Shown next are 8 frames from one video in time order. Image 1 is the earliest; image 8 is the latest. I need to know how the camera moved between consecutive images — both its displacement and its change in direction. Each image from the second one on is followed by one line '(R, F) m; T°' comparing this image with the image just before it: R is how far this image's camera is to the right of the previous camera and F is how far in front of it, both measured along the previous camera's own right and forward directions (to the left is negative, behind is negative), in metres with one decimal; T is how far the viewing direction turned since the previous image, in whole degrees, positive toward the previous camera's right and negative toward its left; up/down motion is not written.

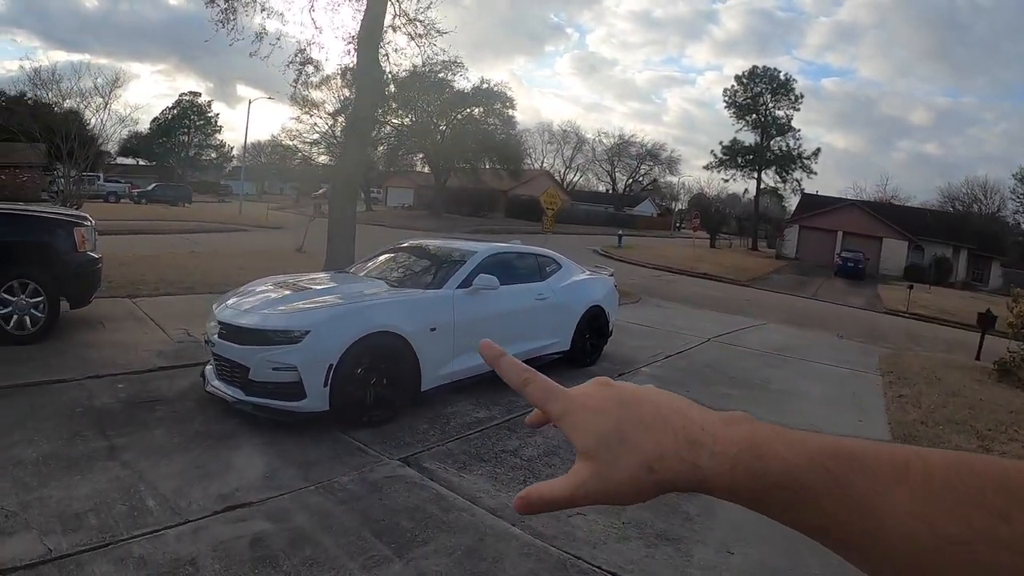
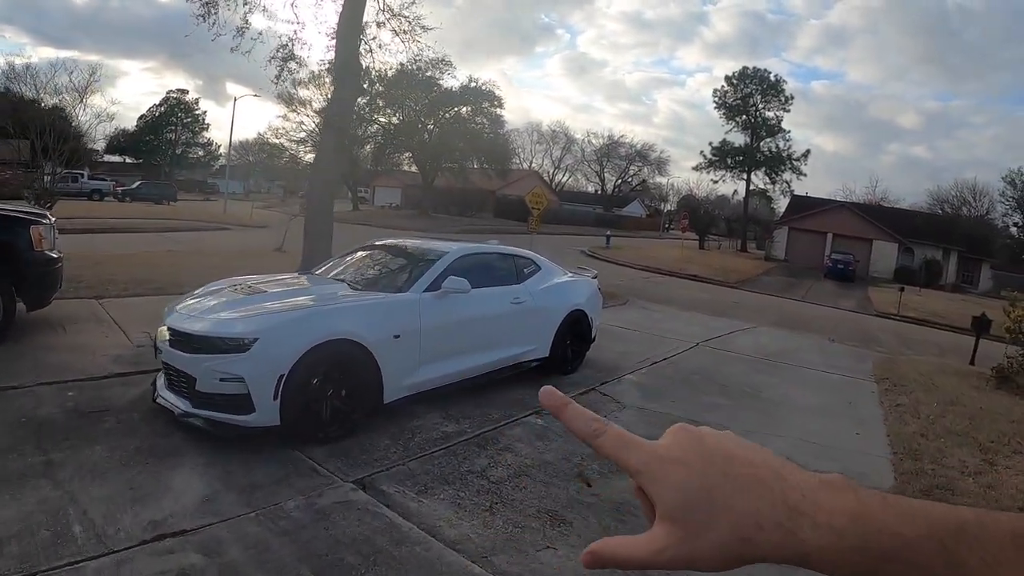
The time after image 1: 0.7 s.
(+0.1, +0.4) m; +1°
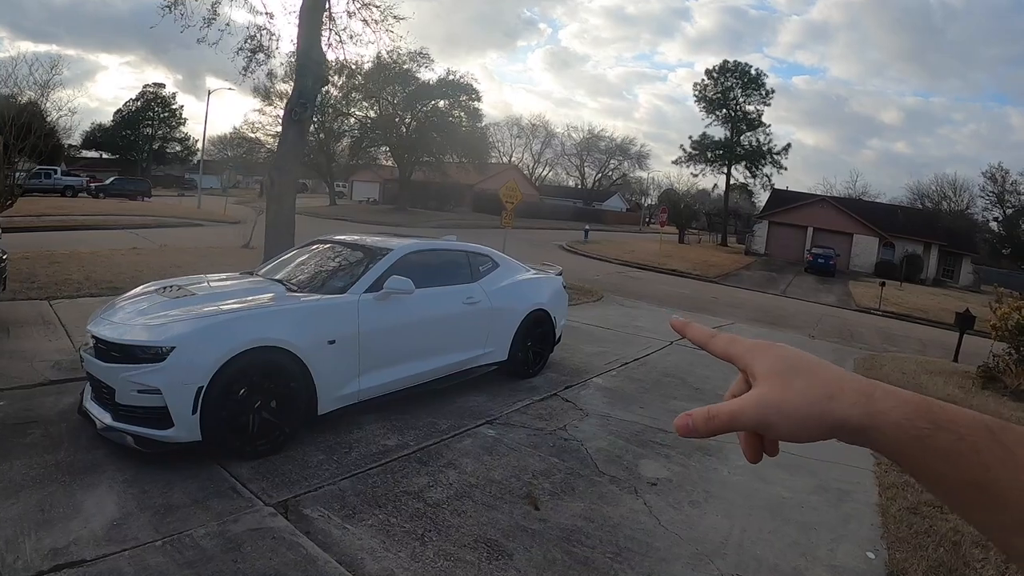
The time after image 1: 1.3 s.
(+0.2, +0.4) m; +1°
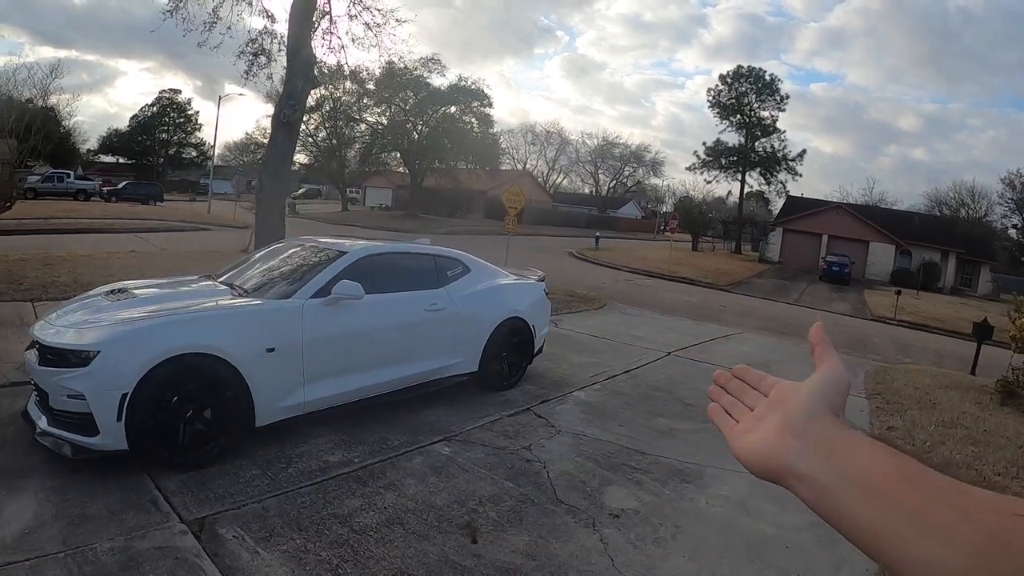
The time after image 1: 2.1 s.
(+0.4, +0.4) m; -1°
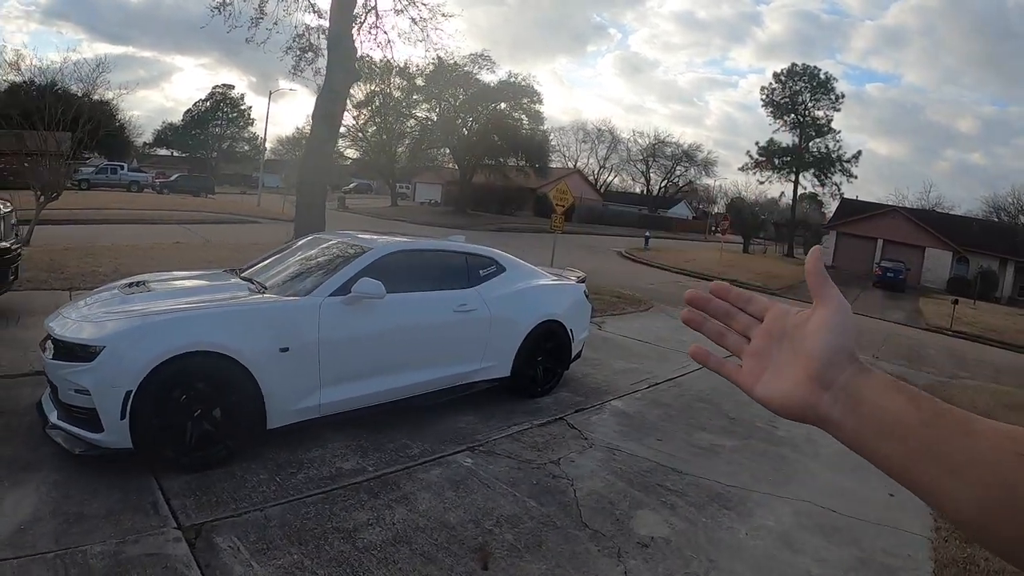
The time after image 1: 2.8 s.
(+0.1, +0.3) m; -4°
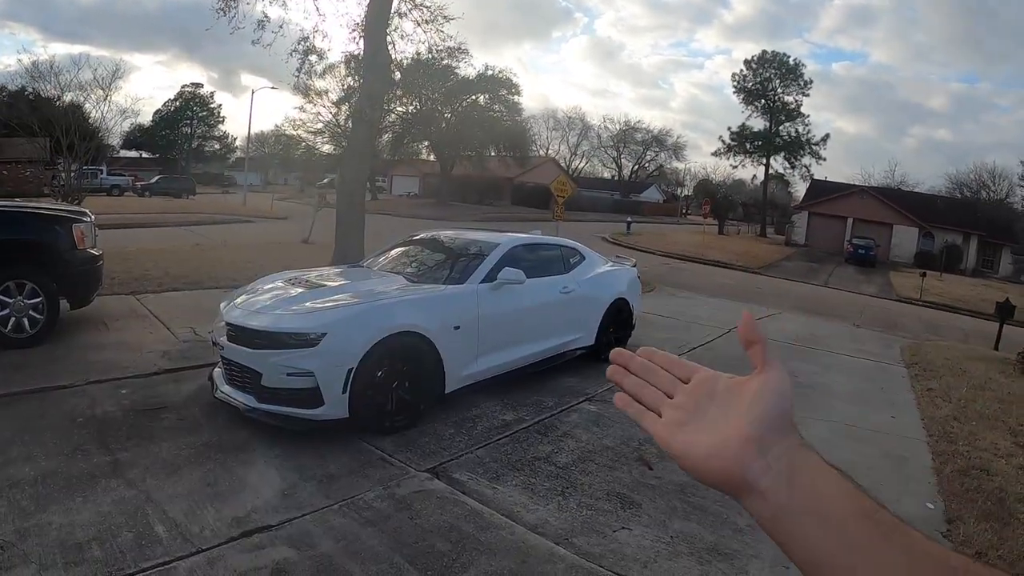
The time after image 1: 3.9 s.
(-1.1, -1.1) m; +3°
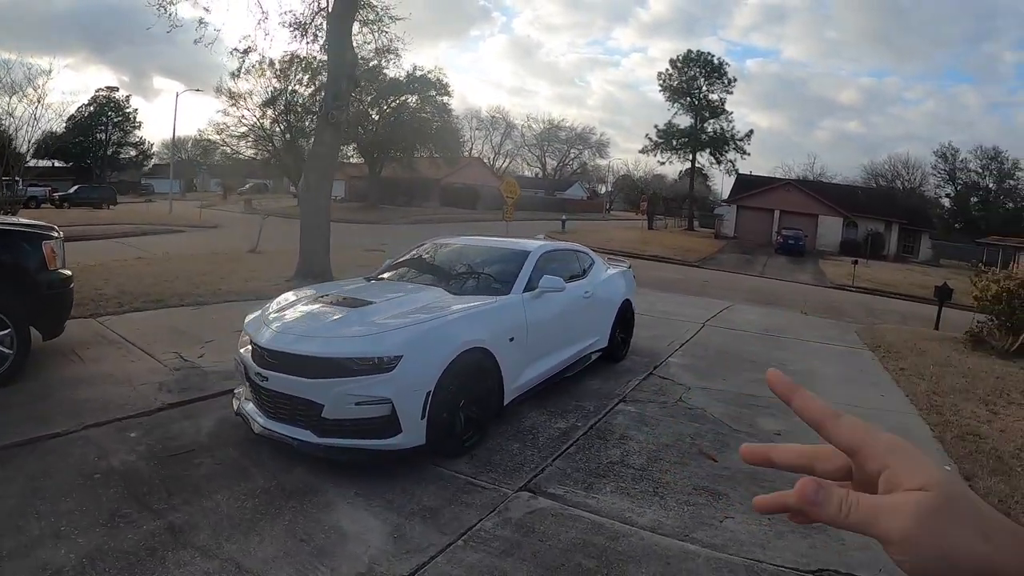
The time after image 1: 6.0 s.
(-0.8, 0.0) m; +6°
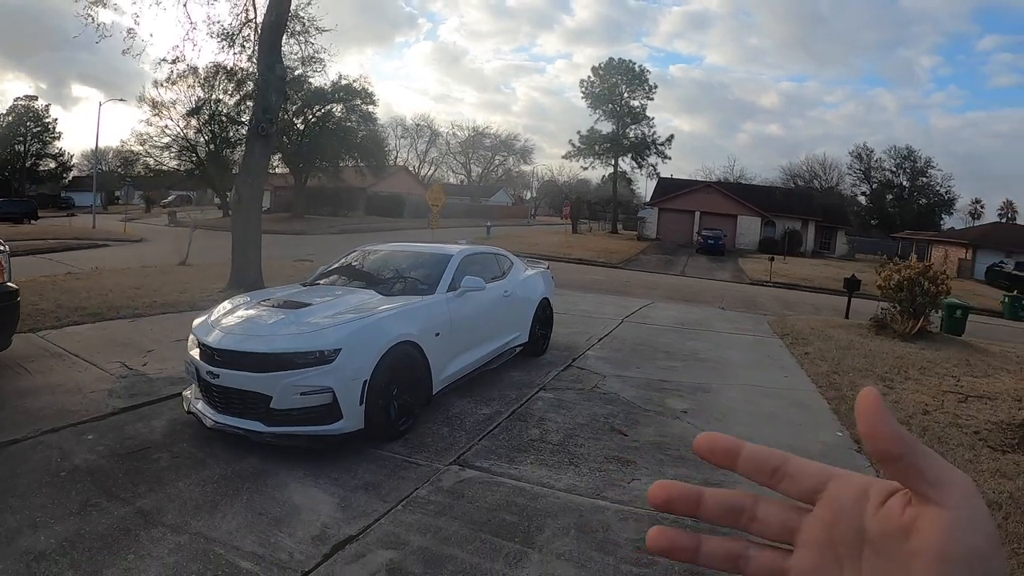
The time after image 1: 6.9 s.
(+0.1, -0.6) m; +6°
